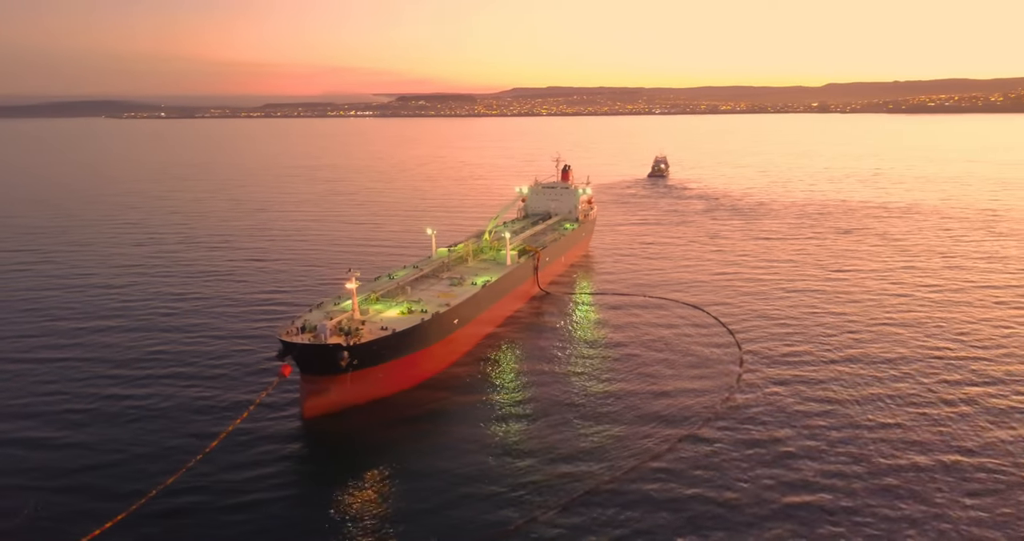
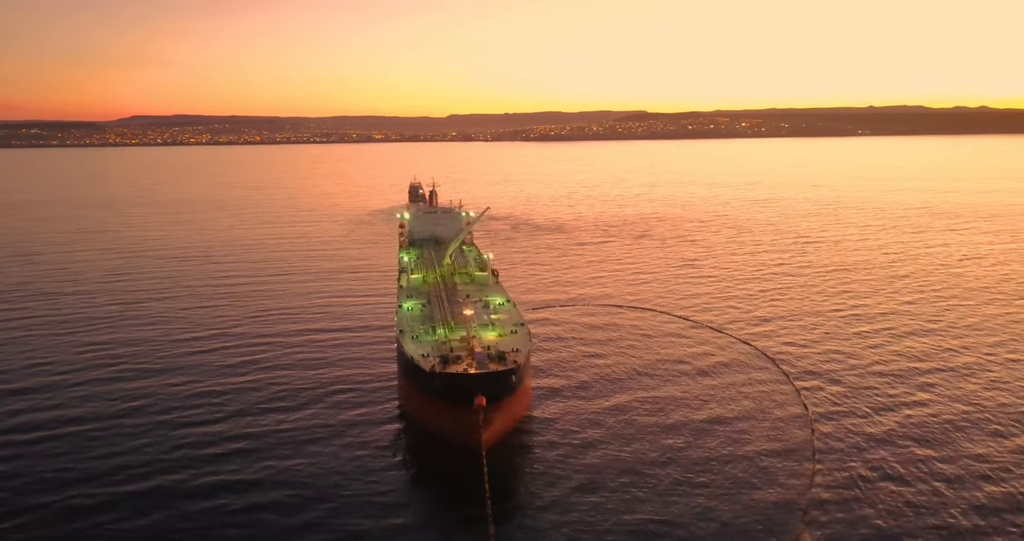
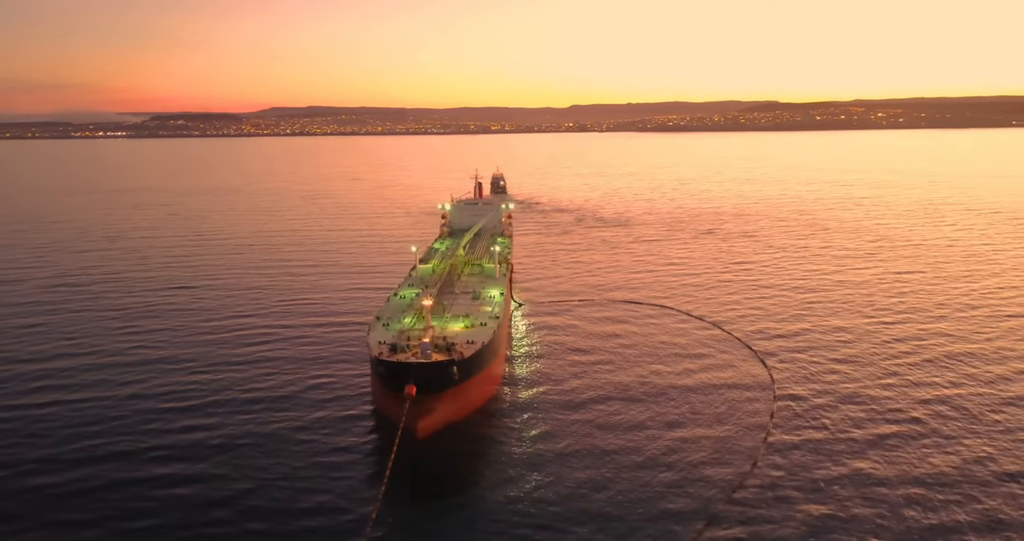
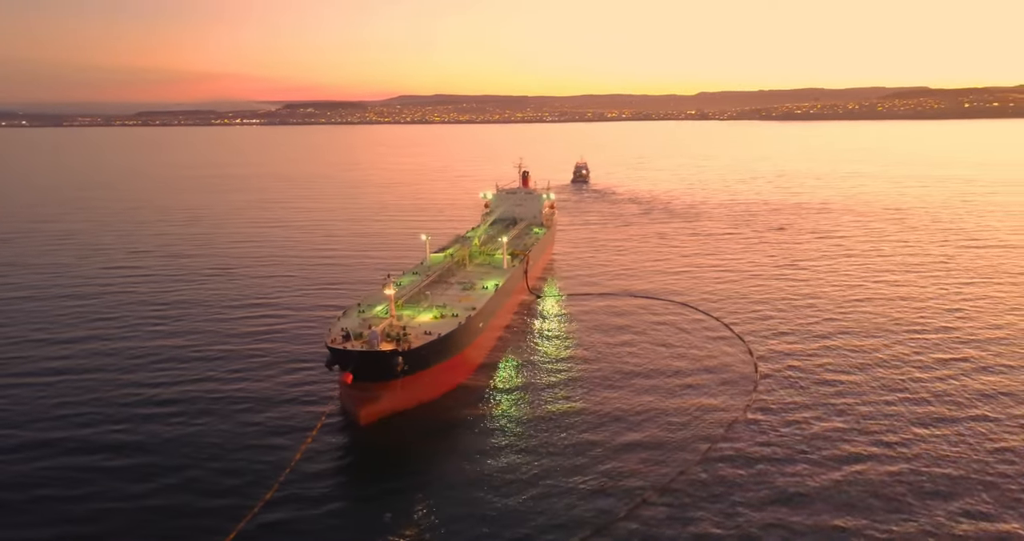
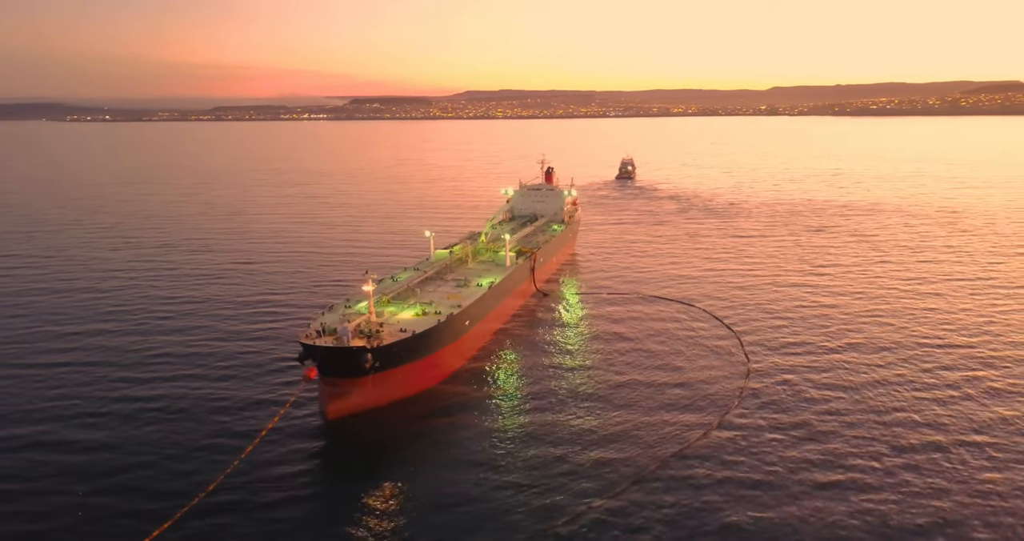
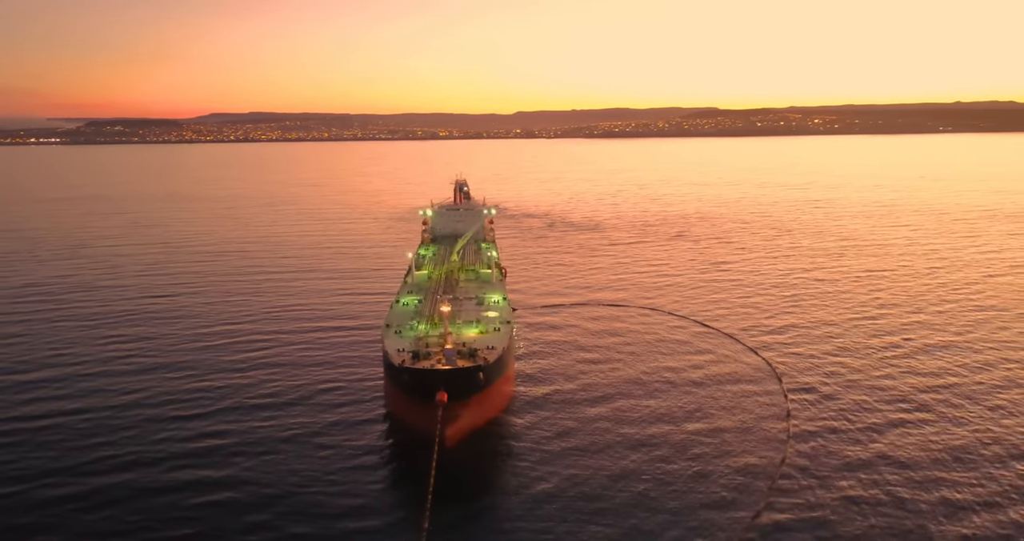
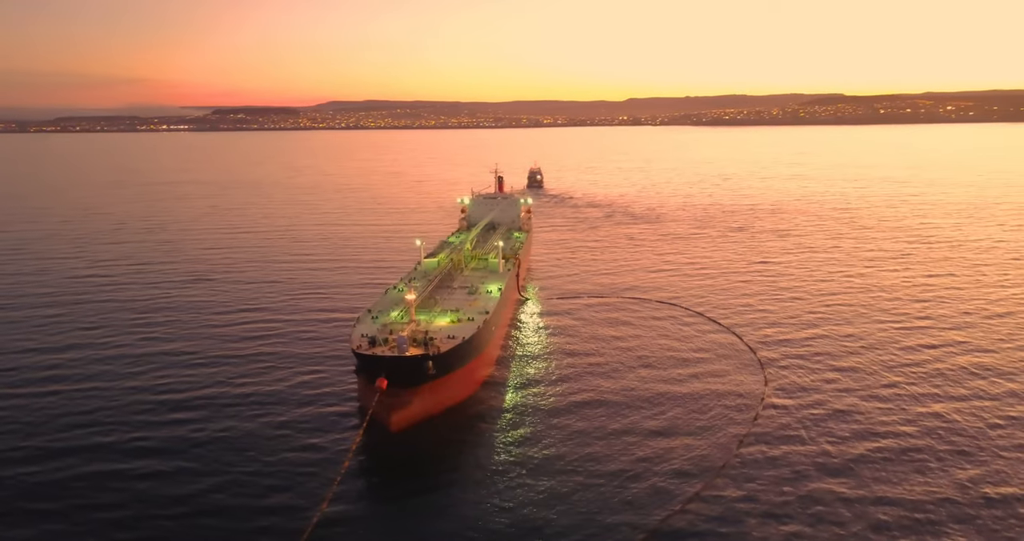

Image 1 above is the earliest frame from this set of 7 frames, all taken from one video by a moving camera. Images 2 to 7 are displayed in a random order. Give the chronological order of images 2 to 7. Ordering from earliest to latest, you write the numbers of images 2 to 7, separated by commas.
5, 4, 7, 3, 6, 2
